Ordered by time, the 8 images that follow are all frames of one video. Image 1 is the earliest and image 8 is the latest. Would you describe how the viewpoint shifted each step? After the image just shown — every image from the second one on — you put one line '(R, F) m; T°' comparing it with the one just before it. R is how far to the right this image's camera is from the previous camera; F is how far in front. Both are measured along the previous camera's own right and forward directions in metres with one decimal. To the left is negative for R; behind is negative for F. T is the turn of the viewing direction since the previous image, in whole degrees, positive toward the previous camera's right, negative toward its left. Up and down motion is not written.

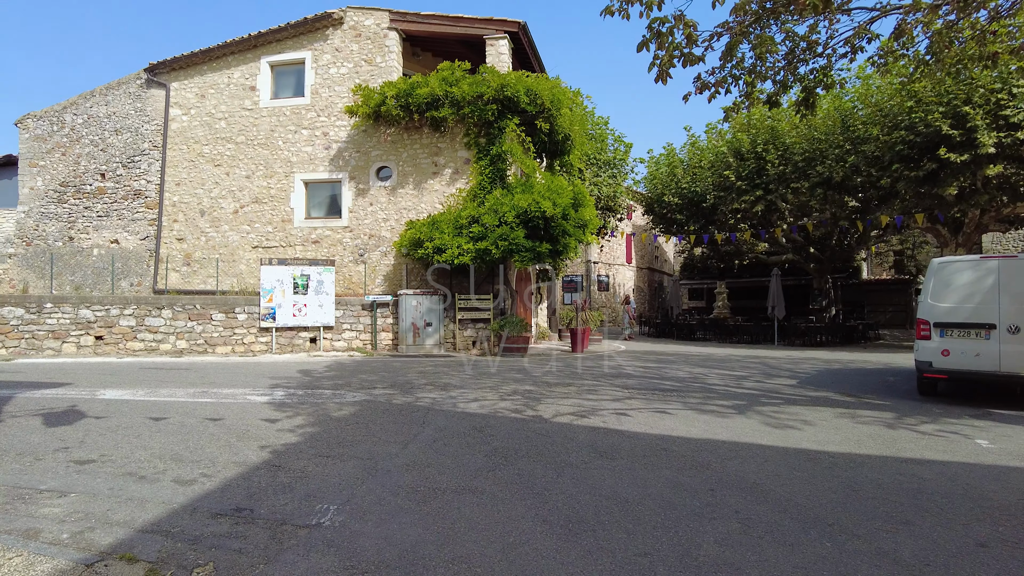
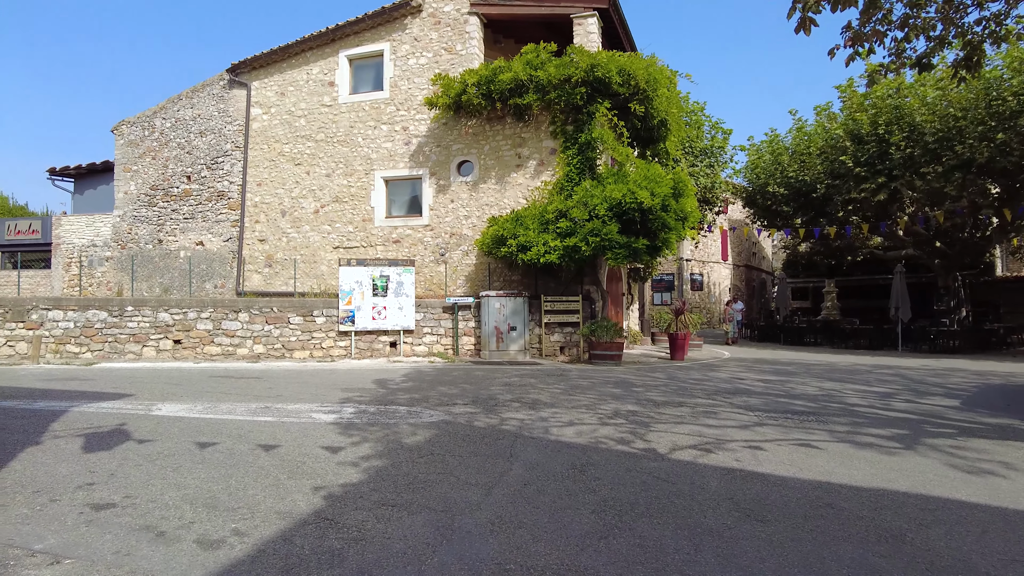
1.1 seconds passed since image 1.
(-0.2, +1.4) m; -7°
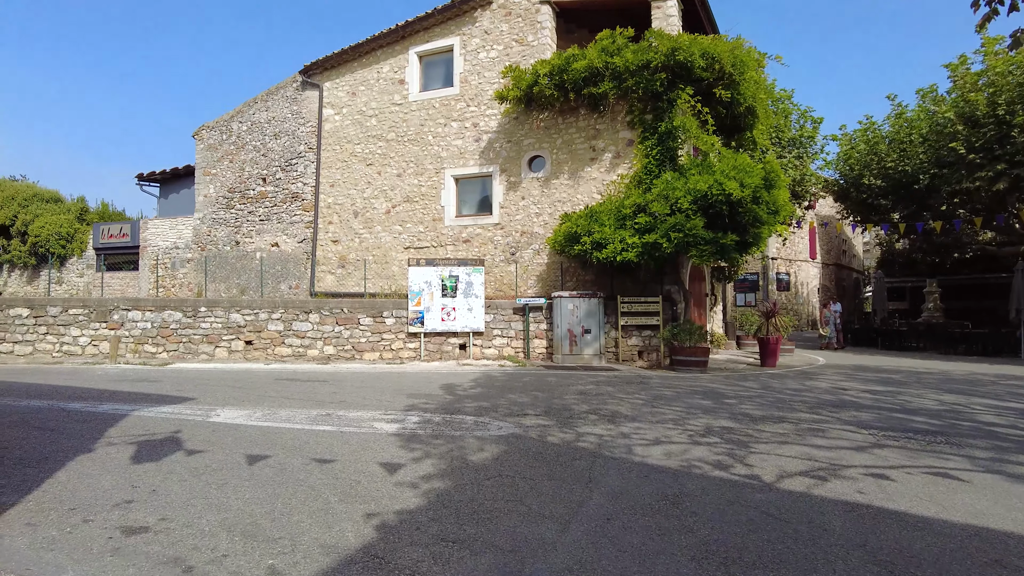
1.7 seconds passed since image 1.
(-0.1, +0.7) m; -6°
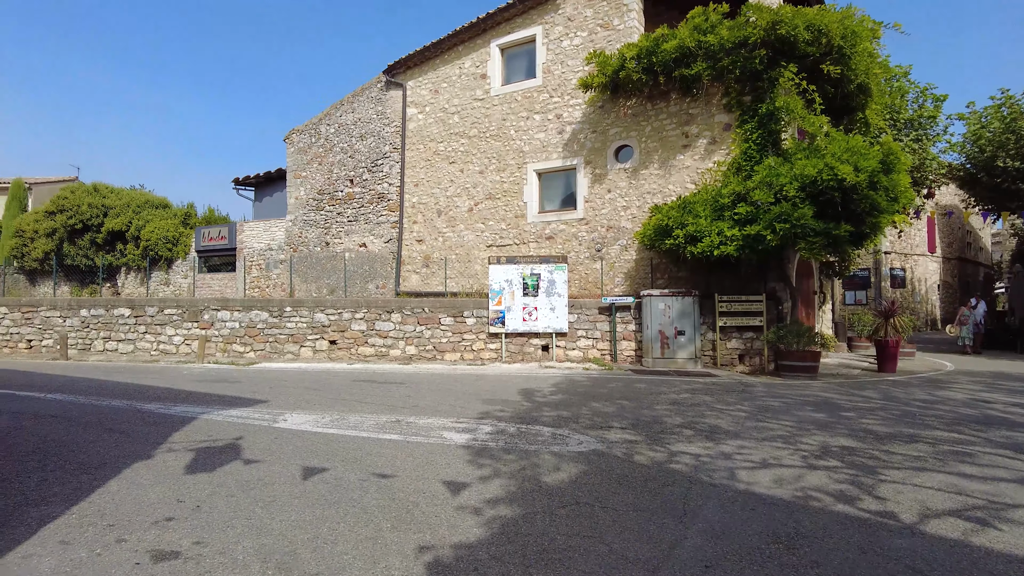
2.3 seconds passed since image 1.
(+0.1, +0.7) m; -8°
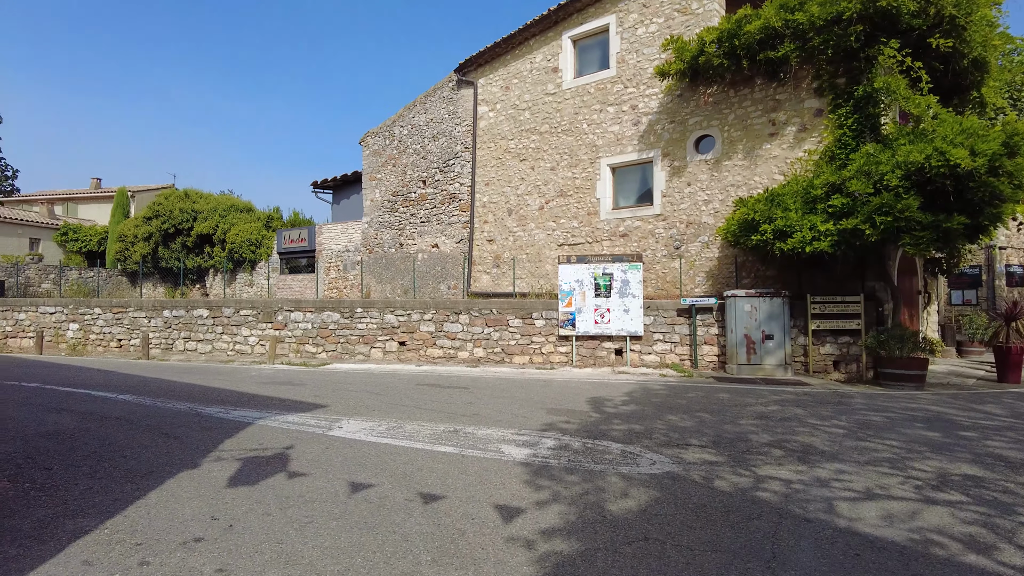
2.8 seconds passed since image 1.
(+0.1, +0.5) m; -7°
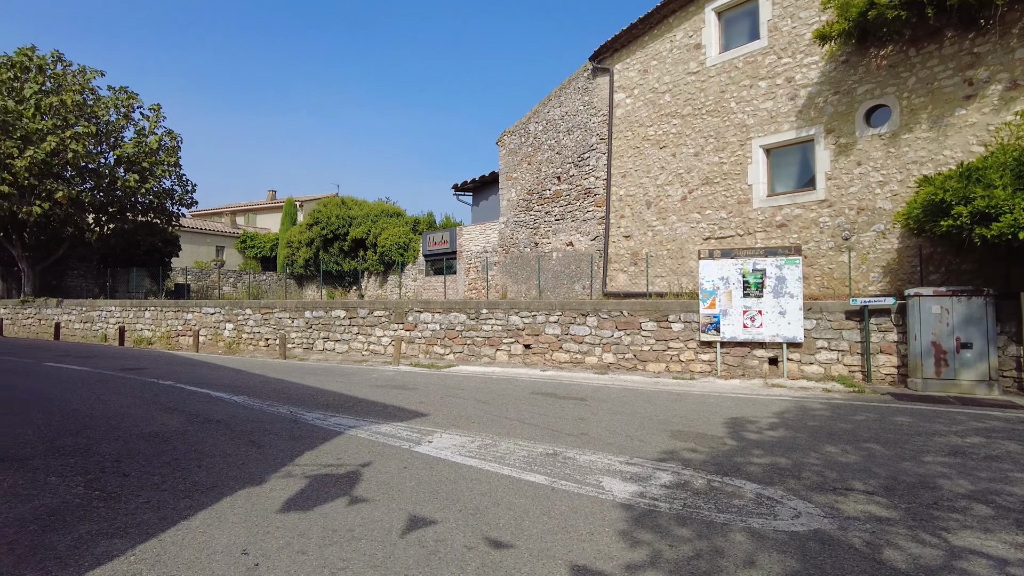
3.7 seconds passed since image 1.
(+0.4, +1.0) m; -13°
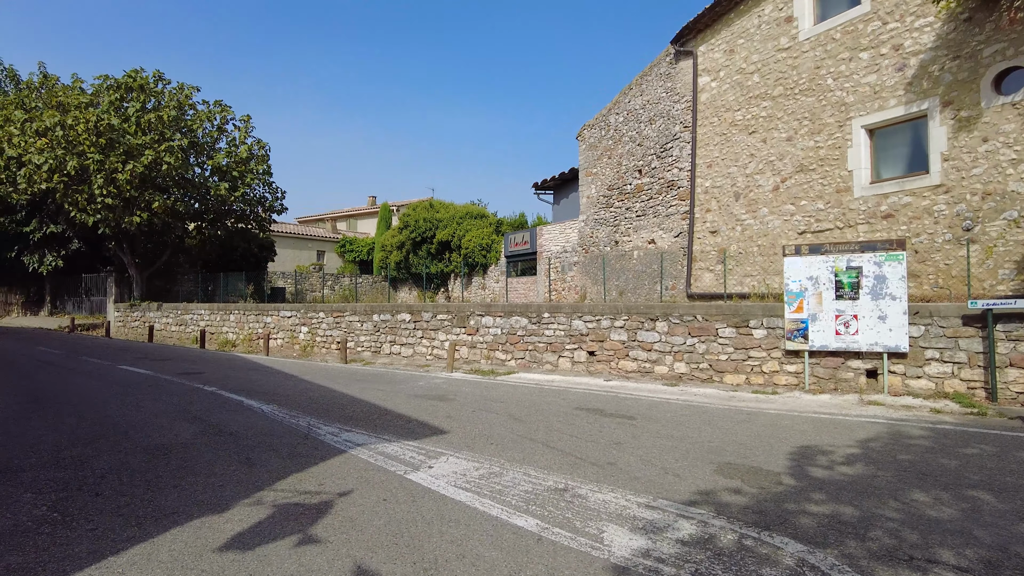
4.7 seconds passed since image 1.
(+0.8, +0.9) m; -9°
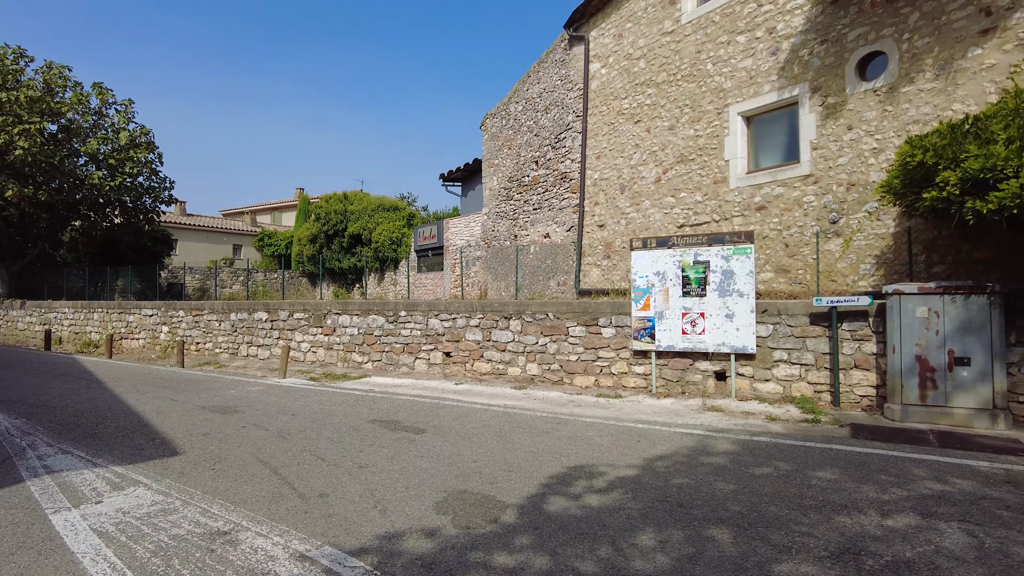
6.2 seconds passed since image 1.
(+1.8, +0.9) m; +4°
